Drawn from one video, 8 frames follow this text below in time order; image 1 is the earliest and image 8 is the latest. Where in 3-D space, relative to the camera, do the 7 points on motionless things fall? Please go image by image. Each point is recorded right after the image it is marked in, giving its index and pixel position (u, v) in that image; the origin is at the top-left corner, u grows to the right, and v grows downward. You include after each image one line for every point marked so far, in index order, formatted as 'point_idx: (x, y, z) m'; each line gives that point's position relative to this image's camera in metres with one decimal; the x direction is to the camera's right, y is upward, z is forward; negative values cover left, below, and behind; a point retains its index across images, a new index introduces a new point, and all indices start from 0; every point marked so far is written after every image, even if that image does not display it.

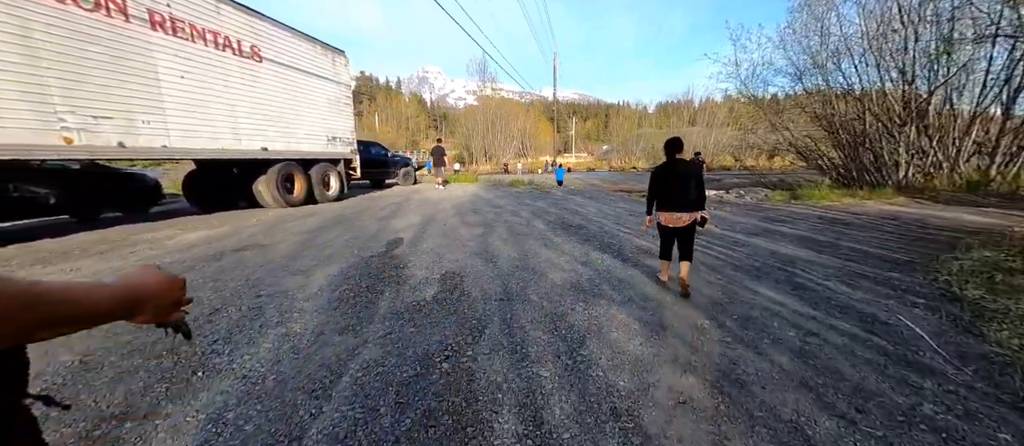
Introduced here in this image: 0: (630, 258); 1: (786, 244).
0: (+1.5, -0.5, +4.3) m
1: (+4.3, -0.3, +5.1) m
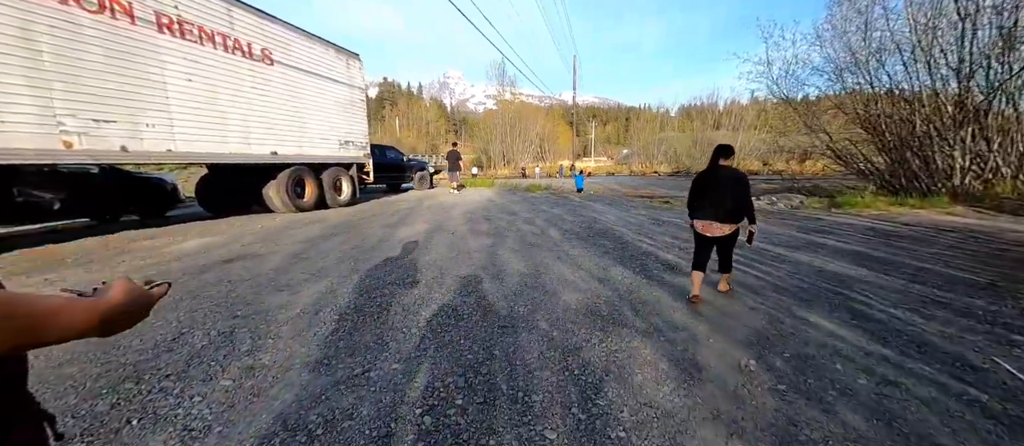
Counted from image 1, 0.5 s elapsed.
0: (+1.6, -0.6, +3.8) m
1: (+4.5, -0.5, +4.5) m
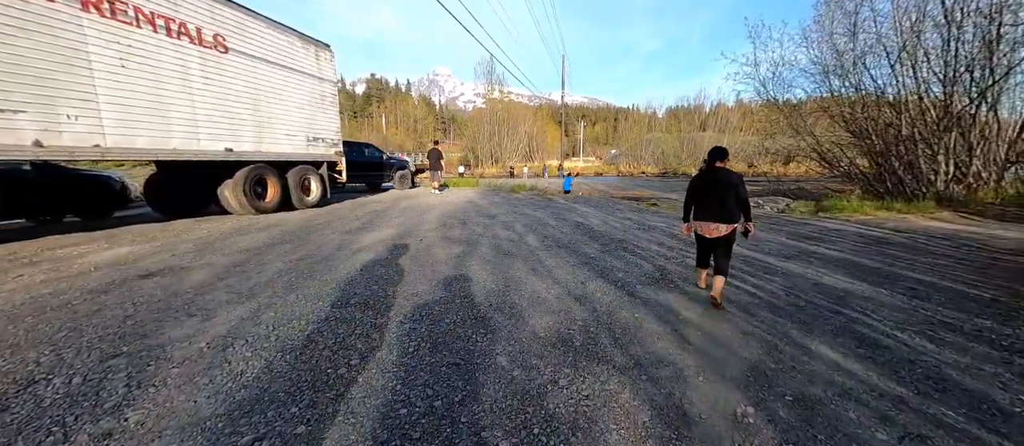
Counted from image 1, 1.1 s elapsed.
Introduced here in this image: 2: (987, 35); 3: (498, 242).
0: (+1.3, -0.7, +3.4) m
1: (+4.1, -0.6, +4.2) m
2: (+13.0, +5.1, +9.0) m
3: (-0.2, -0.3, +5.0) m
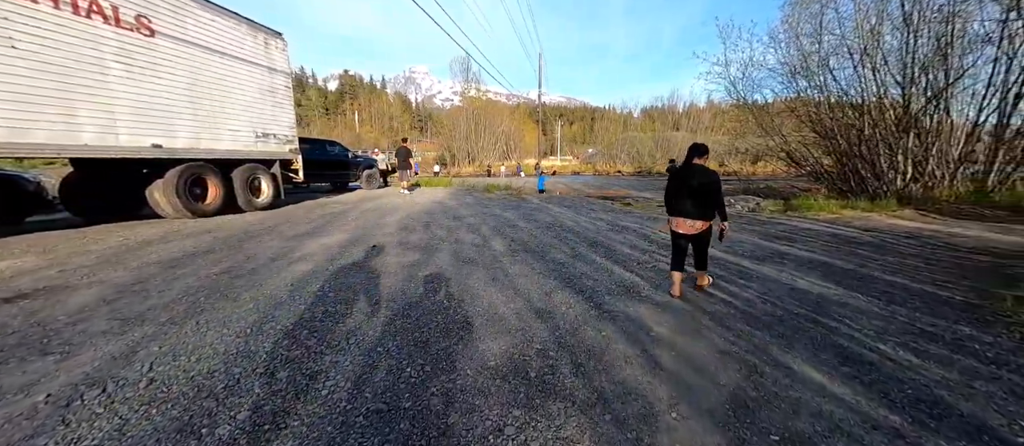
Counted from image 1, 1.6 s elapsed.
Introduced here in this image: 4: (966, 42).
0: (+0.9, -0.8, +3.1) m
1: (+3.6, -0.6, +4.0) m
2: (+12.2, +5.2, +9.3) m
3: (-0.7, -0.4, +4.6) m
4: (+12.9, +5.1, +9.2) m
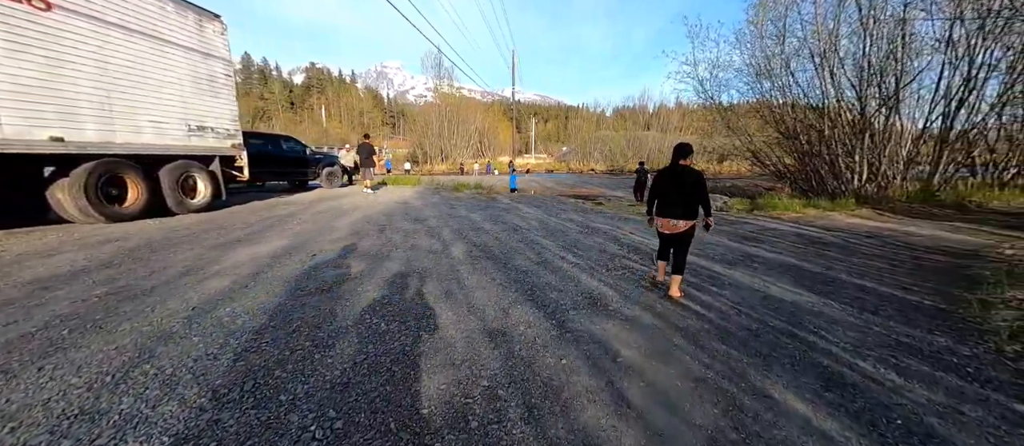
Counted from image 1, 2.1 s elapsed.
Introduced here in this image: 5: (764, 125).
0: (+0.5, -0.8, +2.7) m
1: (+3.2, -0.7, +3.9) m
2: (+11.3, +5.3, +9.7) m
3: (-1.3, -0.4, +4.1) m
4: (+12.0, +5.2, +9.7) m
5: (+9.5, +3.7, +12.1) m
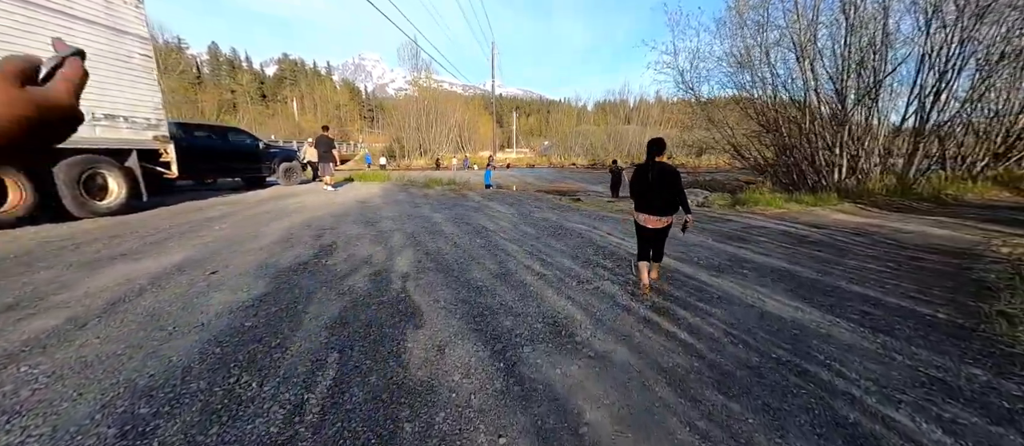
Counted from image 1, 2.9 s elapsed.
0: (+0.1, -0.9, +2.1) m
1: (+2.7, -0.7, +3.4) m
2: (+10.4, +5.4, +9.5) m
3: (-1.7, -0.5, +3.4) m
4: (+11.2, +5.3, +9.5) m
5: (+8.5, +3.9, +11.9) m
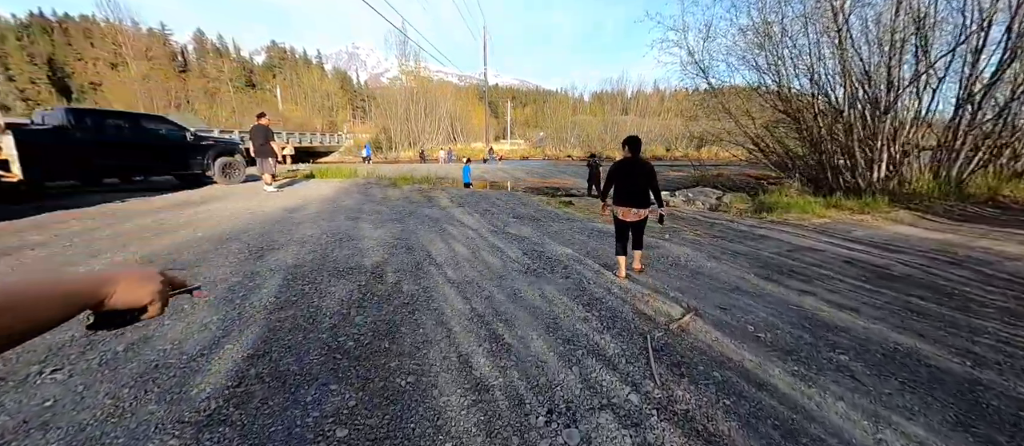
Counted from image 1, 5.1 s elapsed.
0: (-0.4, -1.3, +0.4) m
1: (+2.2, -1.1, +1.7) m
2: (+9.9, +5.2, +7.8) m
3: (-2.2, -0.9, +1.7) m
4: (+10.6, +5.1, +7.8) m
5: (+7.9, +3.7, +10.1) m
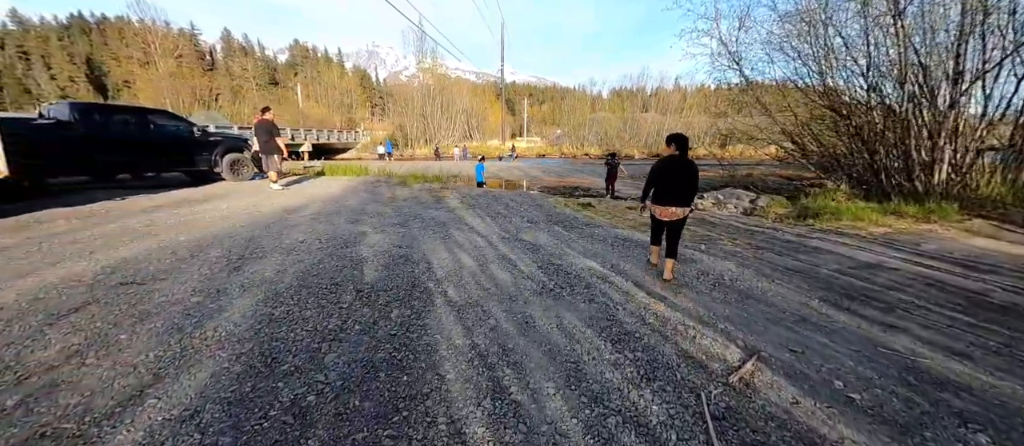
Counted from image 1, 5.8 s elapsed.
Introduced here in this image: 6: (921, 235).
0: (-0.5, -1.4, -0.1) m
1: (+2.2, -1.2, +1.0) m
2: (+10.2, +5.0, +6.7) m
3: (-2.2, -1.0, +1.2) m
4: (+11.0, +4.9, +6.7) m
5: (+8.4, +3.5, +9.2) m
6: (+6.9, -0.1, +5.3) m
